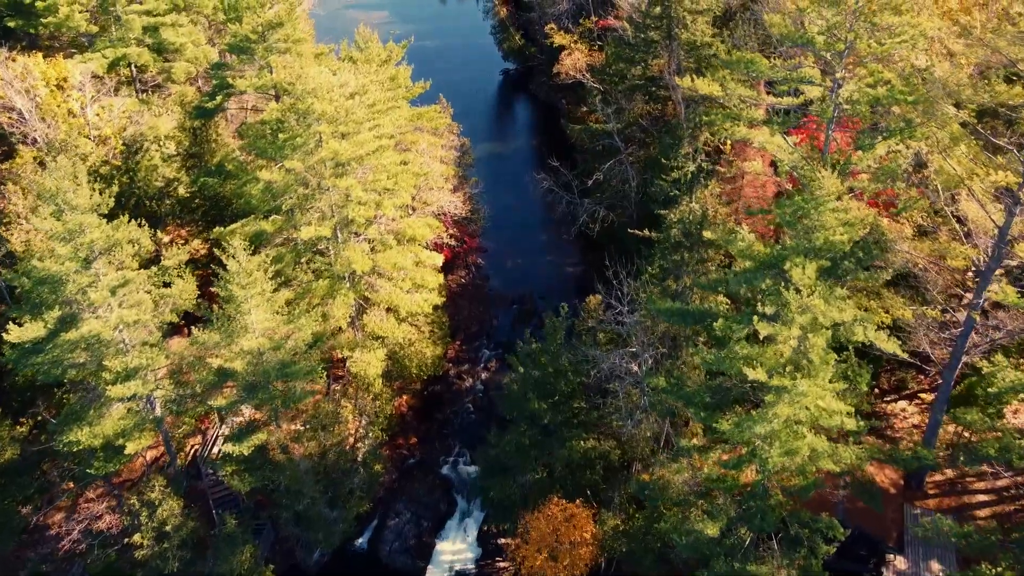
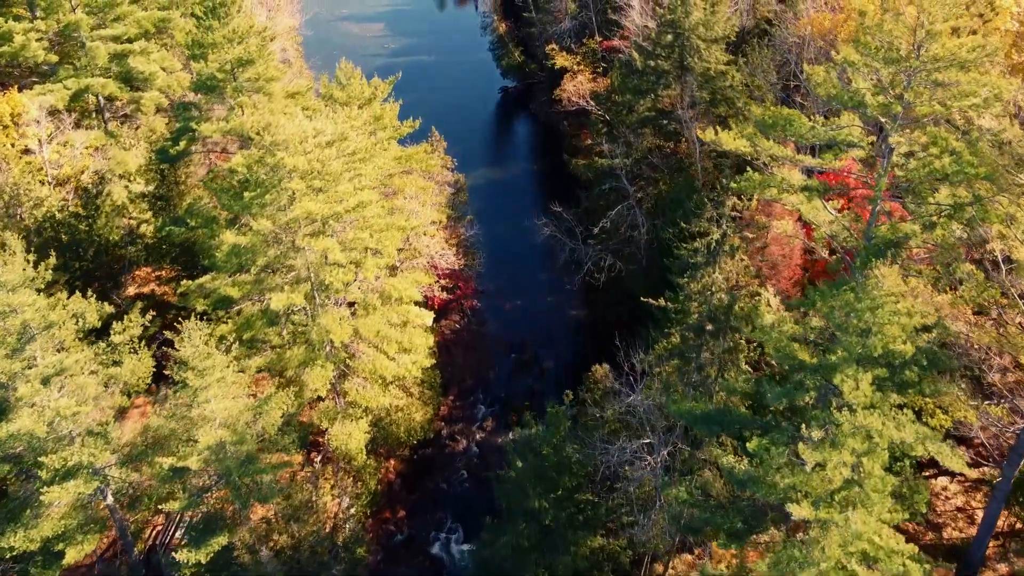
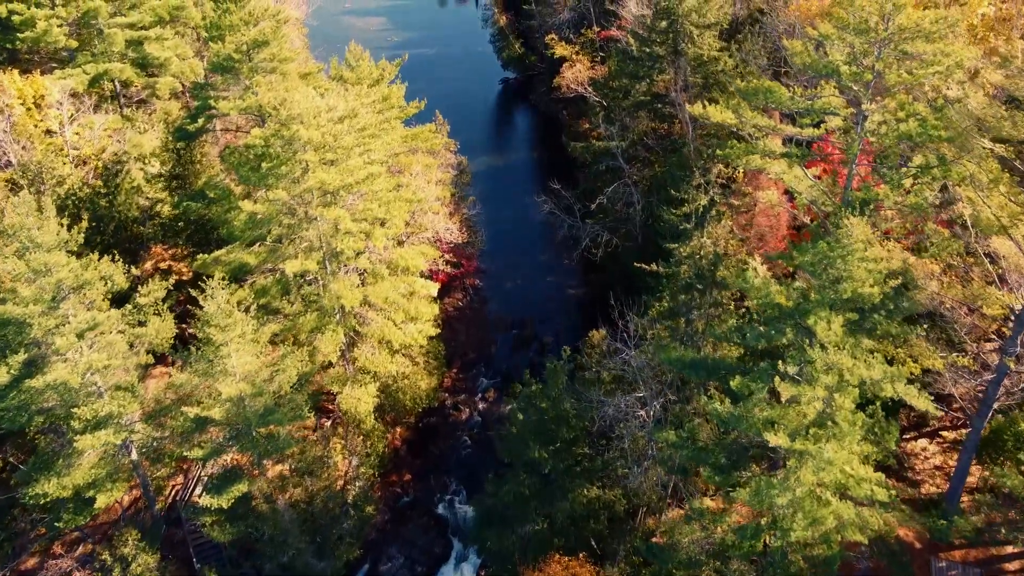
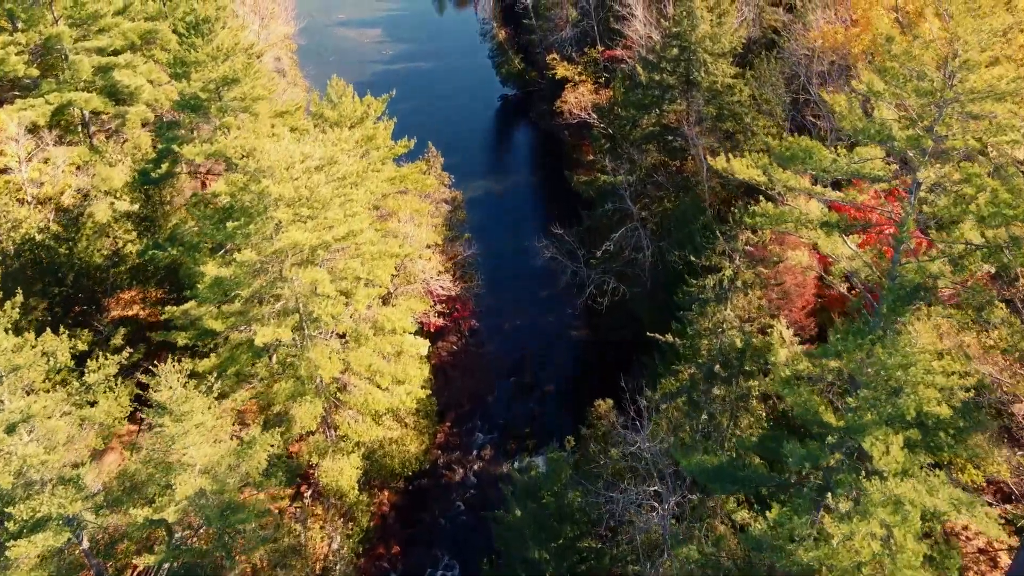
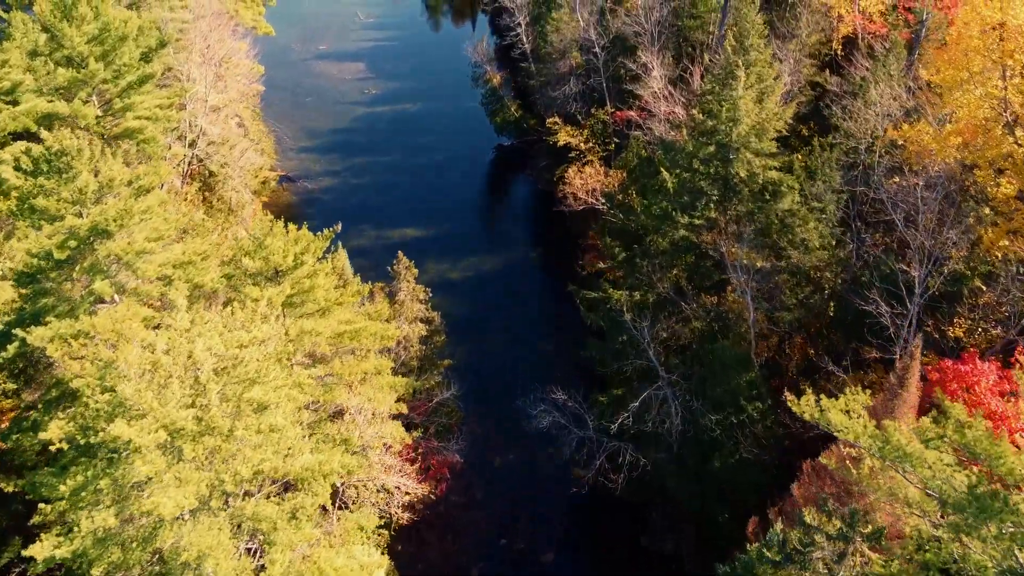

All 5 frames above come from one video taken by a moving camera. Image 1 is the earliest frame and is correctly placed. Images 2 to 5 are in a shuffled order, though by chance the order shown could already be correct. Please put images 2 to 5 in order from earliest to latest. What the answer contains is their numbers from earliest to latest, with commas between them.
3, 2, 4, 5
